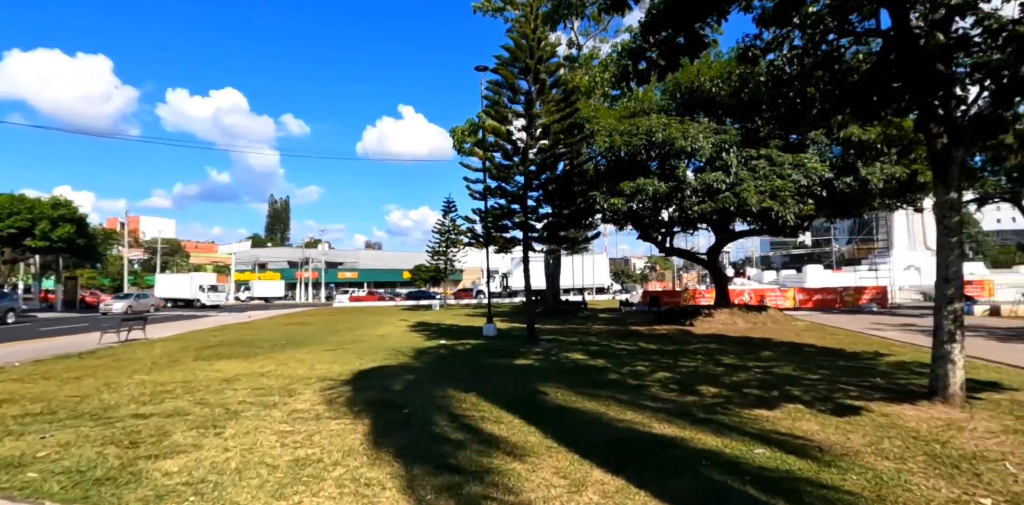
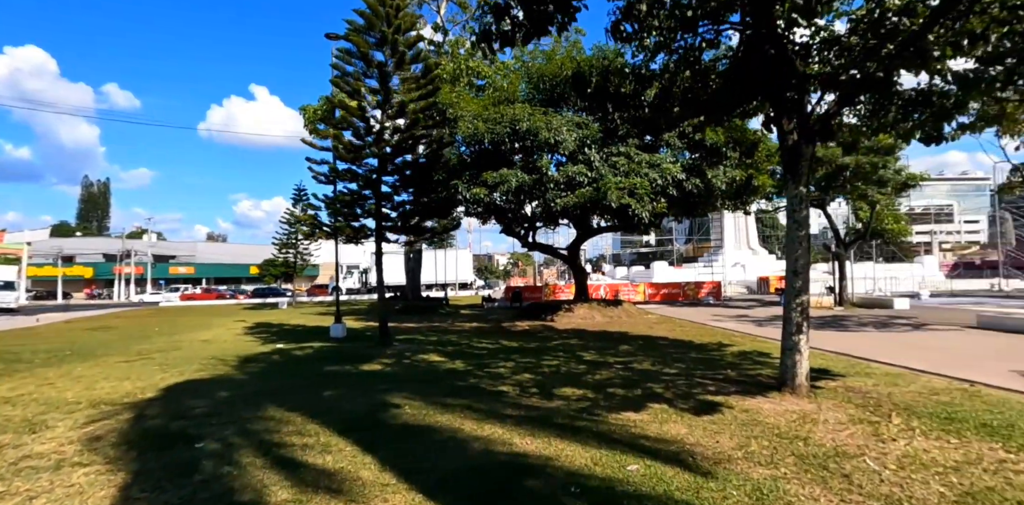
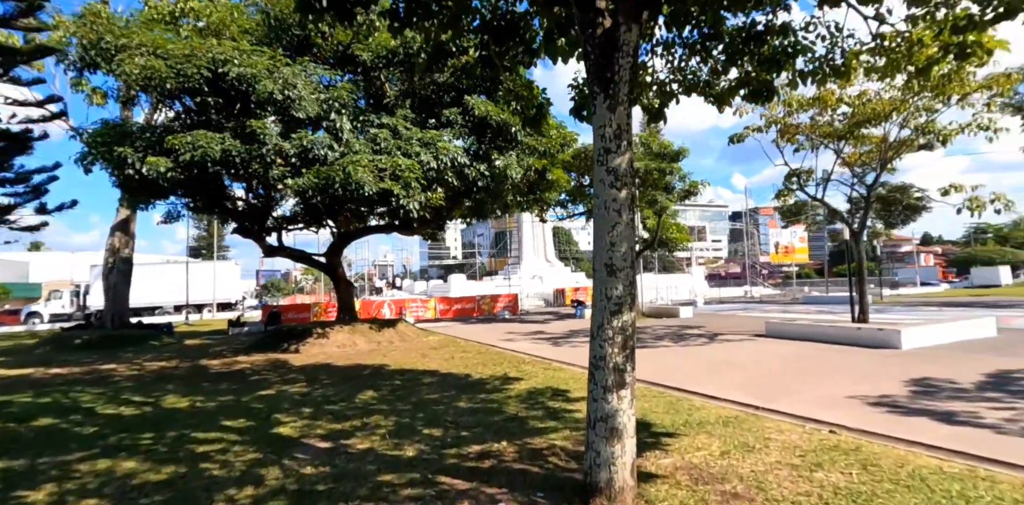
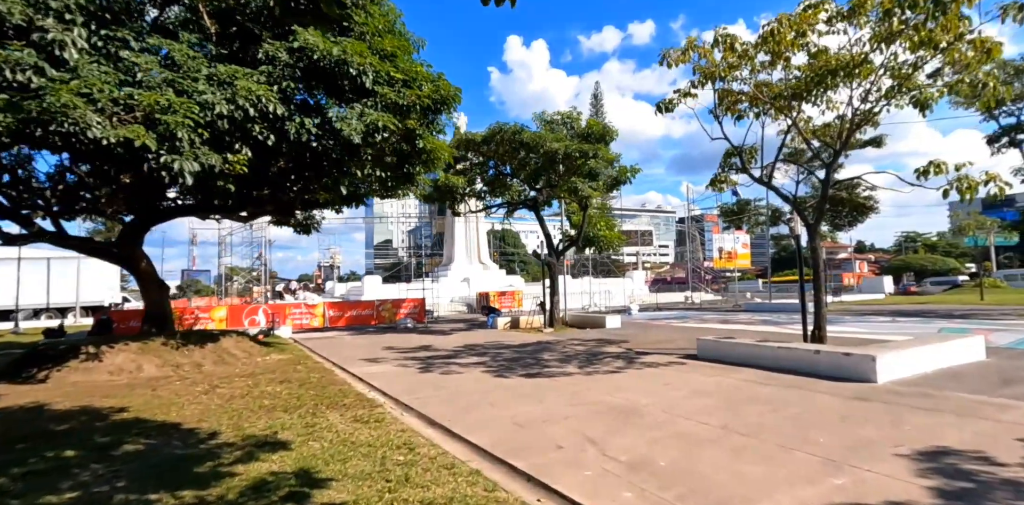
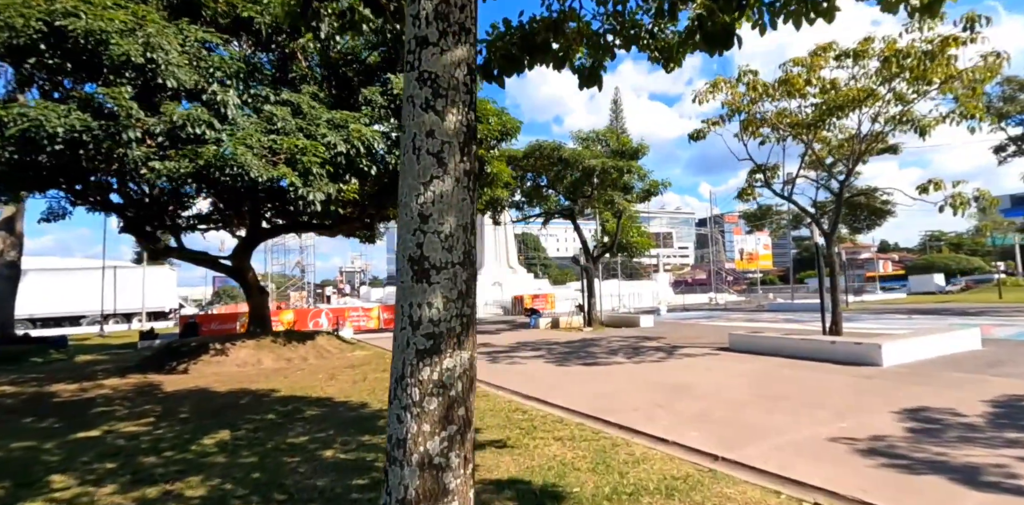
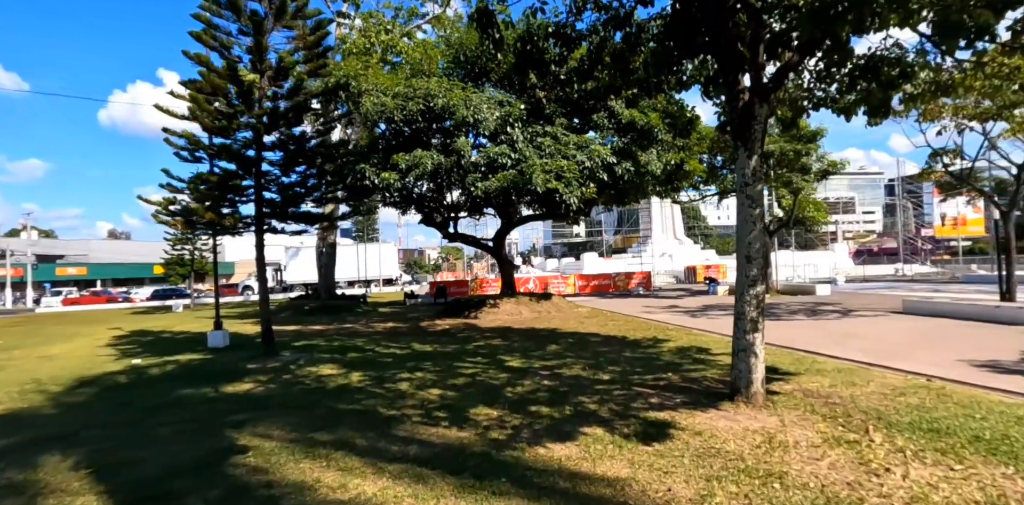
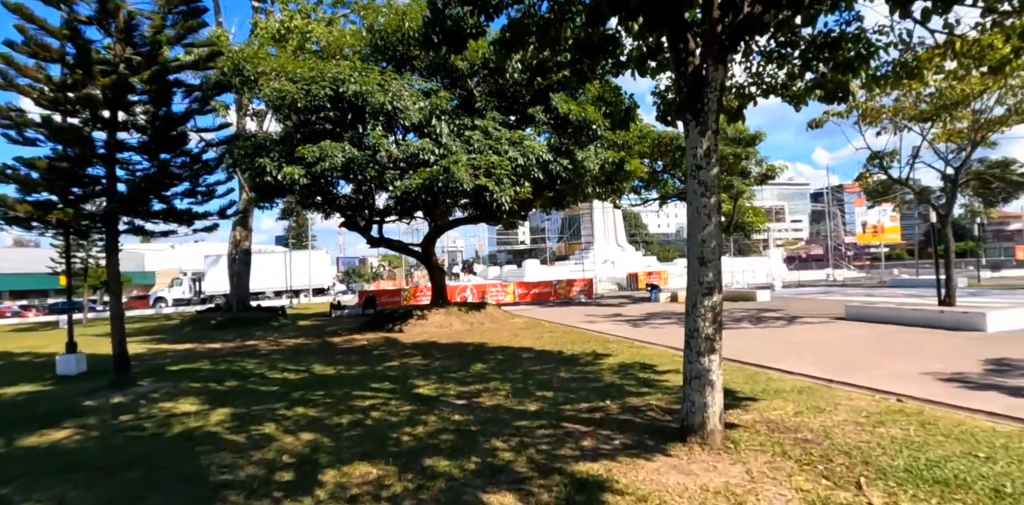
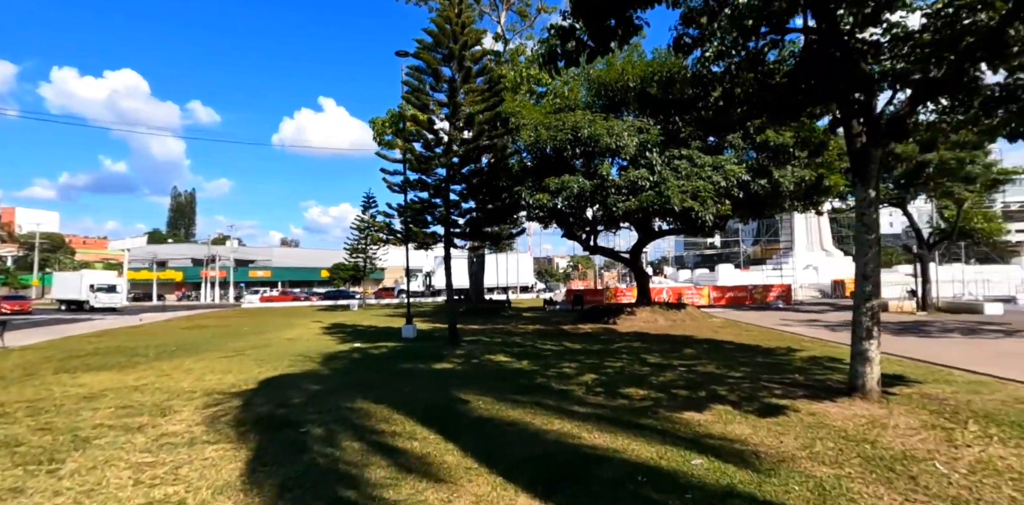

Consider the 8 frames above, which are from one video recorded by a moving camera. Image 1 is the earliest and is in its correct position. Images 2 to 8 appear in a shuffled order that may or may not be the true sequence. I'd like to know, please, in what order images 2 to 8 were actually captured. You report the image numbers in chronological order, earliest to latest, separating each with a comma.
8, 2, 6, 7, 3, 5, 4
